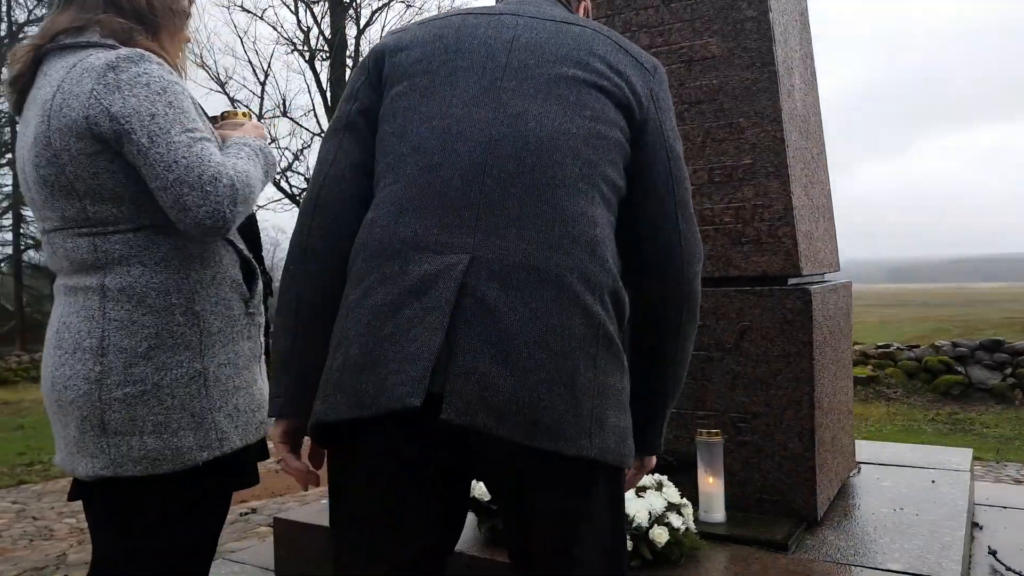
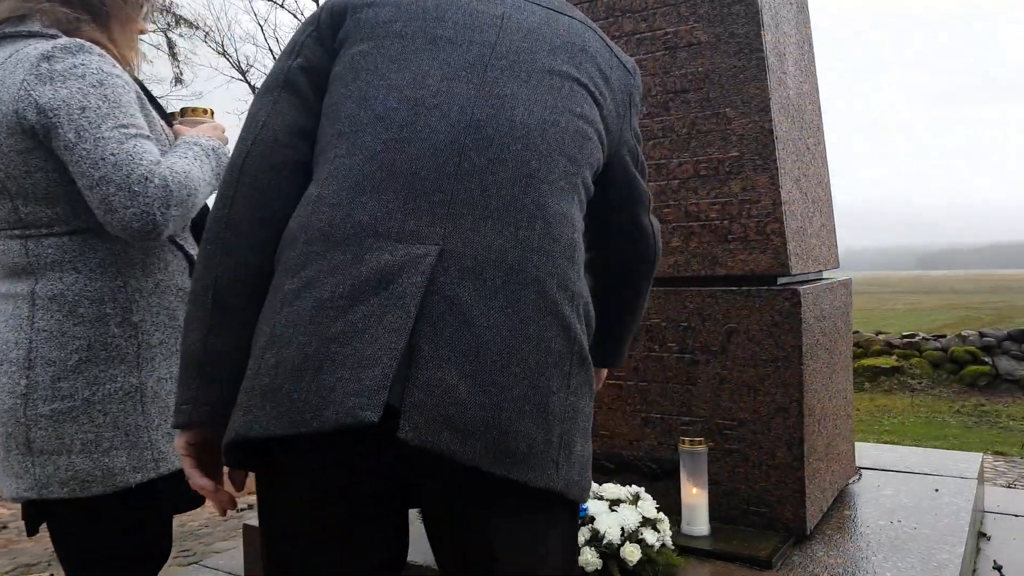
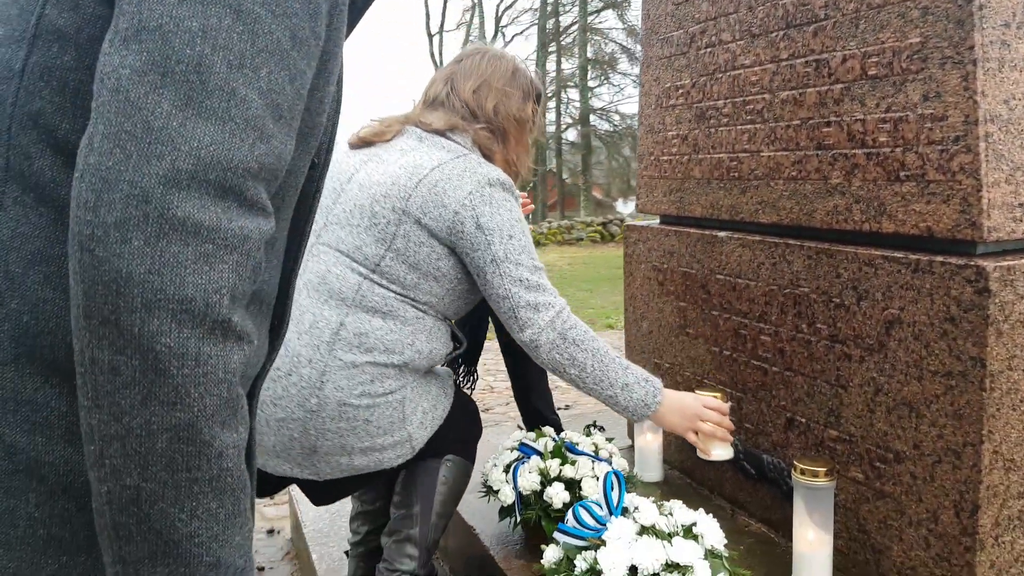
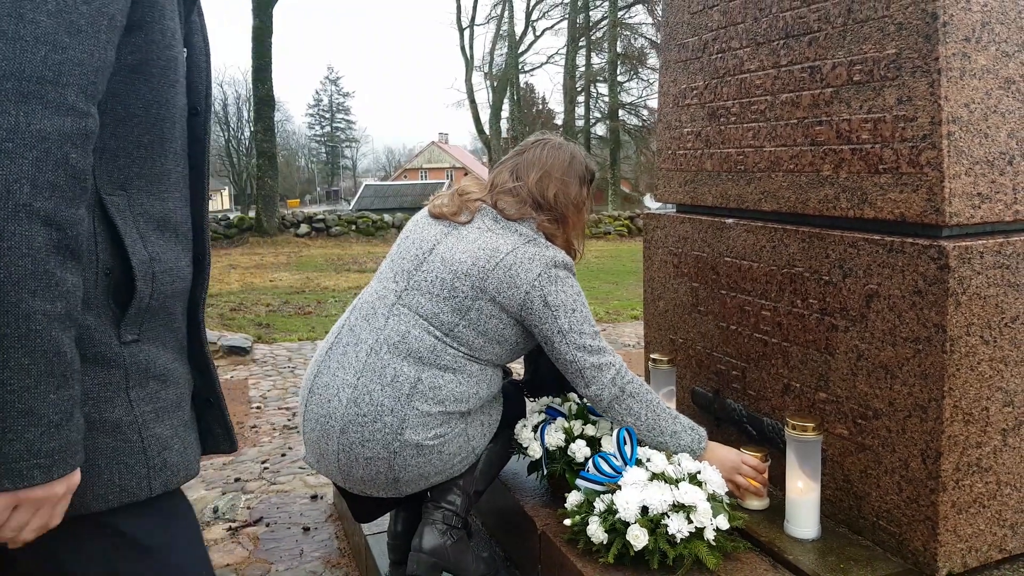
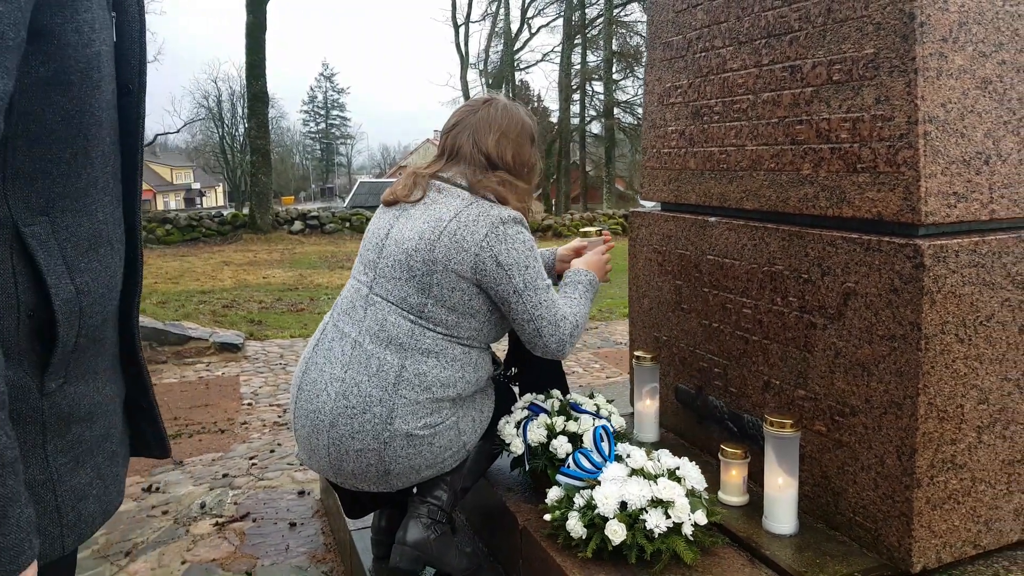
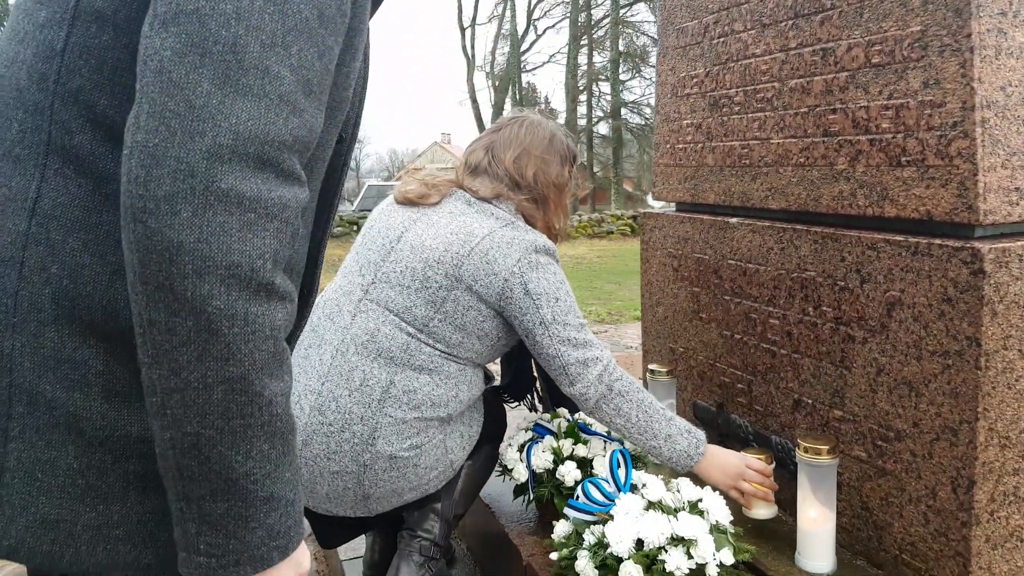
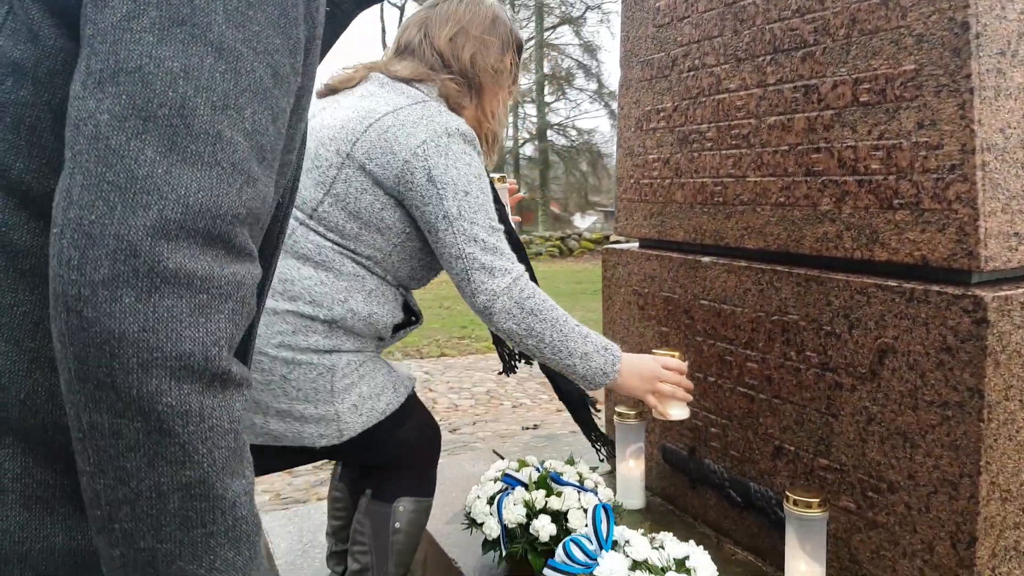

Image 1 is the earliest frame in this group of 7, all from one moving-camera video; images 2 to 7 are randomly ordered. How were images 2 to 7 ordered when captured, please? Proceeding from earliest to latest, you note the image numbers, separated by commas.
2, 7, 3, 6, 4, 5
